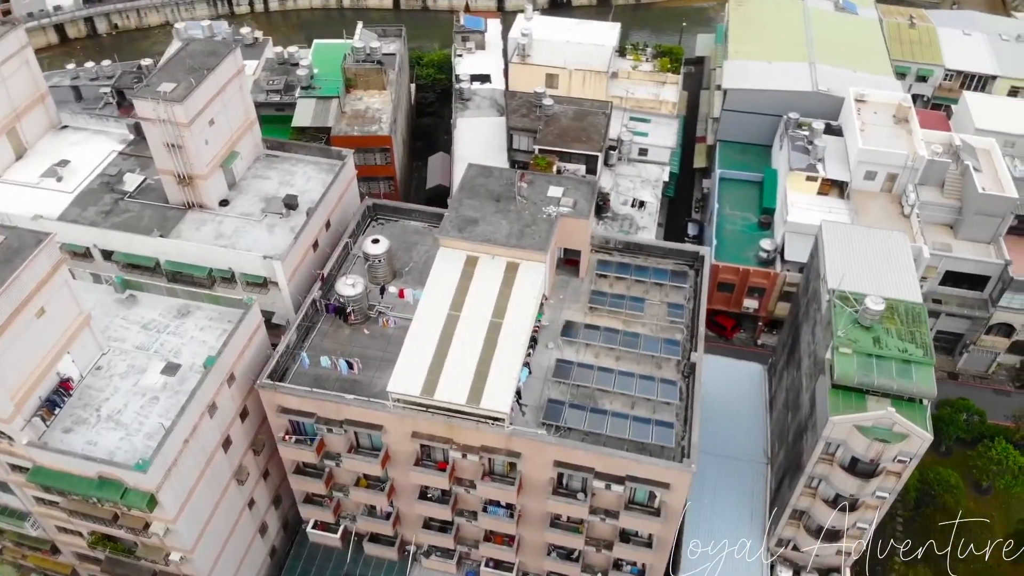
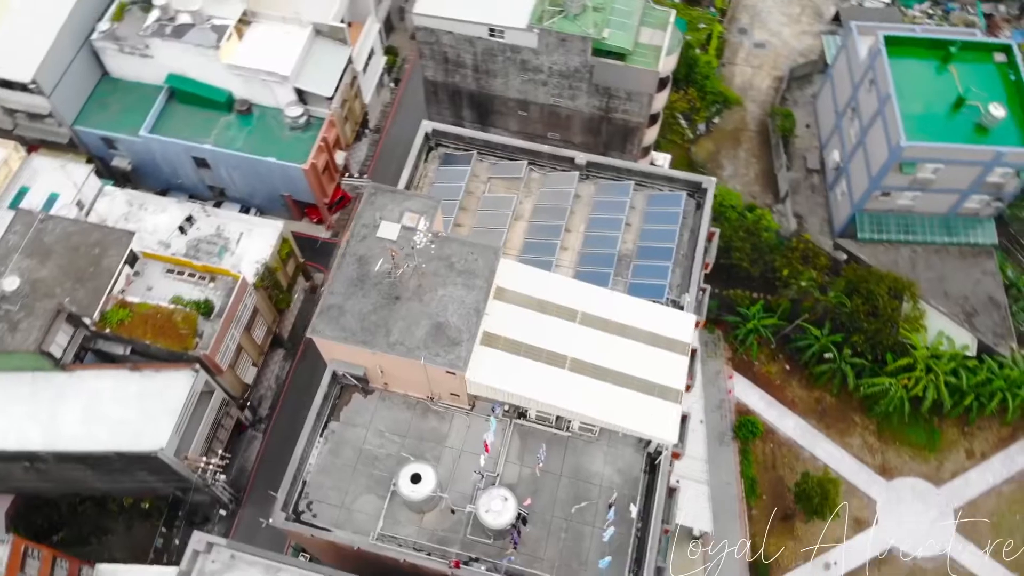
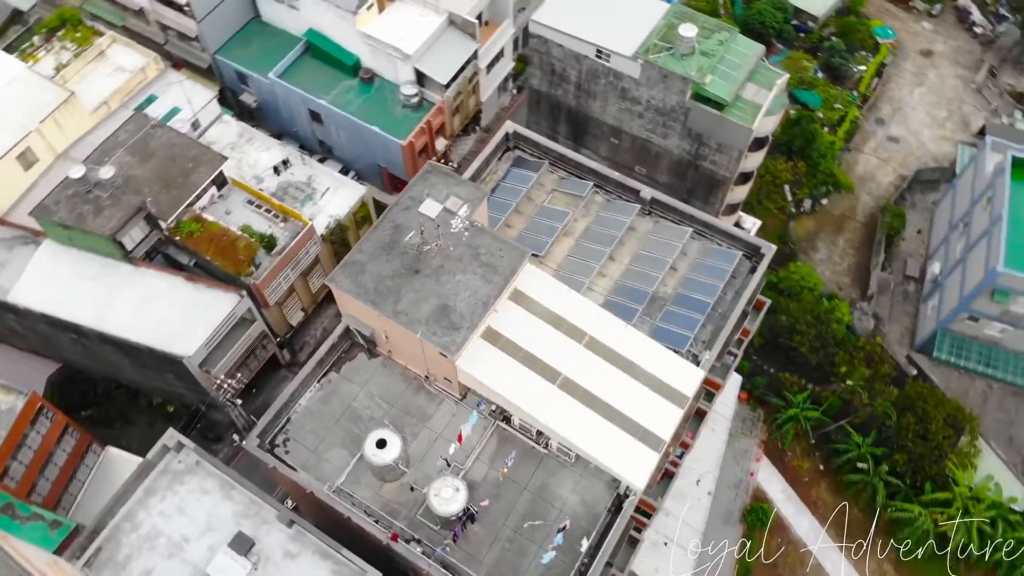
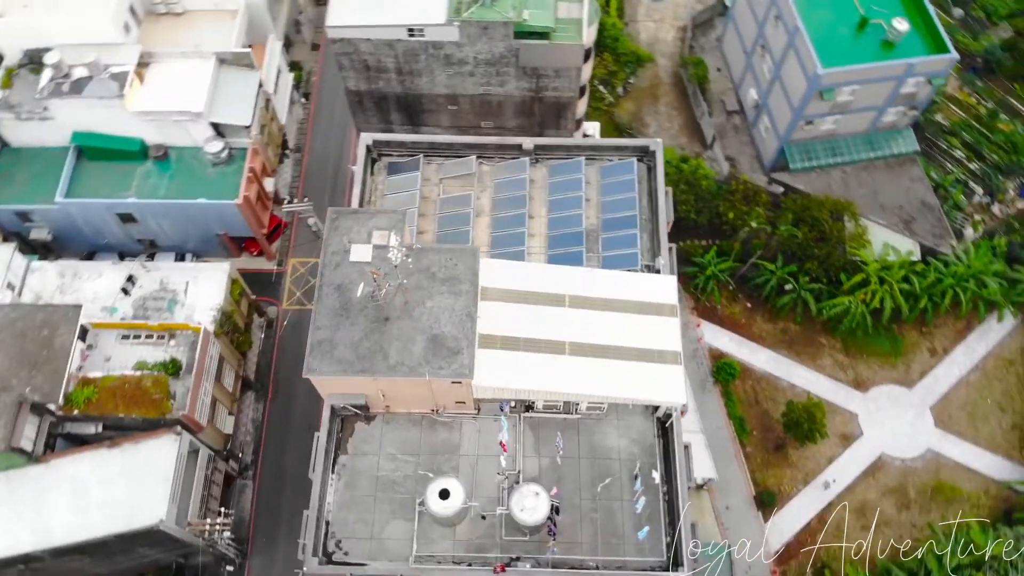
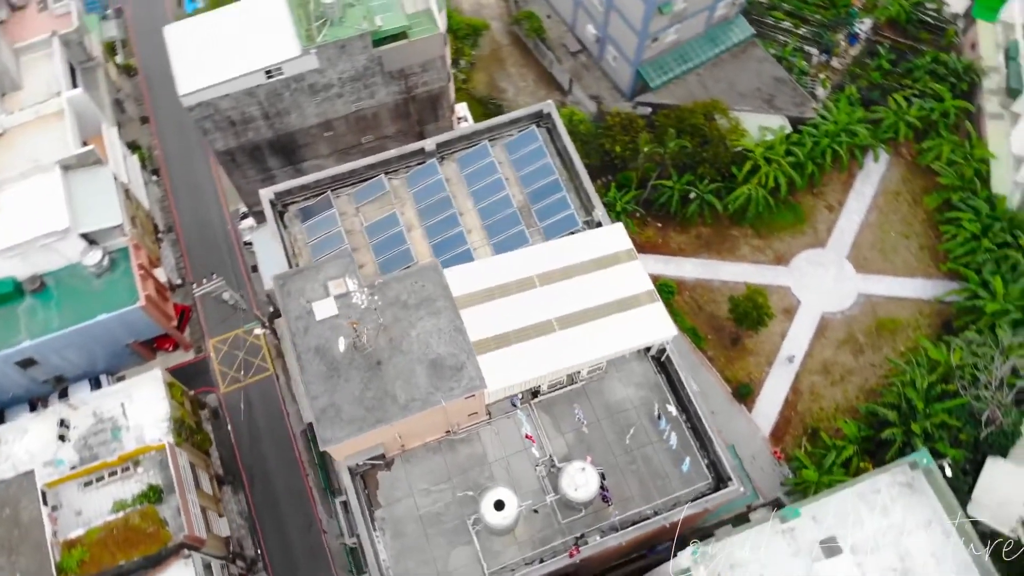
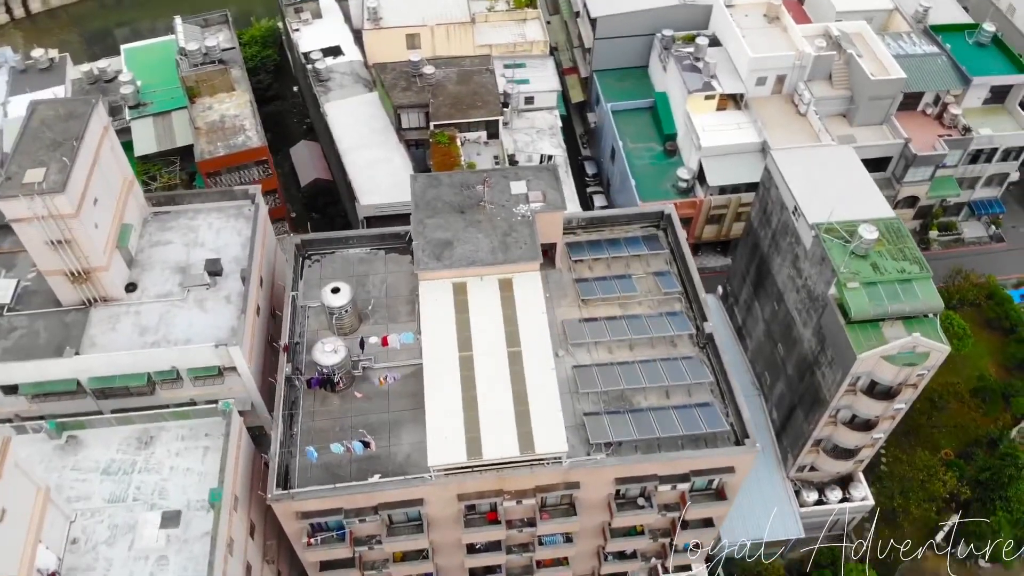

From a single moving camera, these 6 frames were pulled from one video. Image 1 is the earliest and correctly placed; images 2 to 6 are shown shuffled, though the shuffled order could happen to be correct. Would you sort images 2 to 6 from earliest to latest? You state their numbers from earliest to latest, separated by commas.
6, 3, 2, 4, 5
